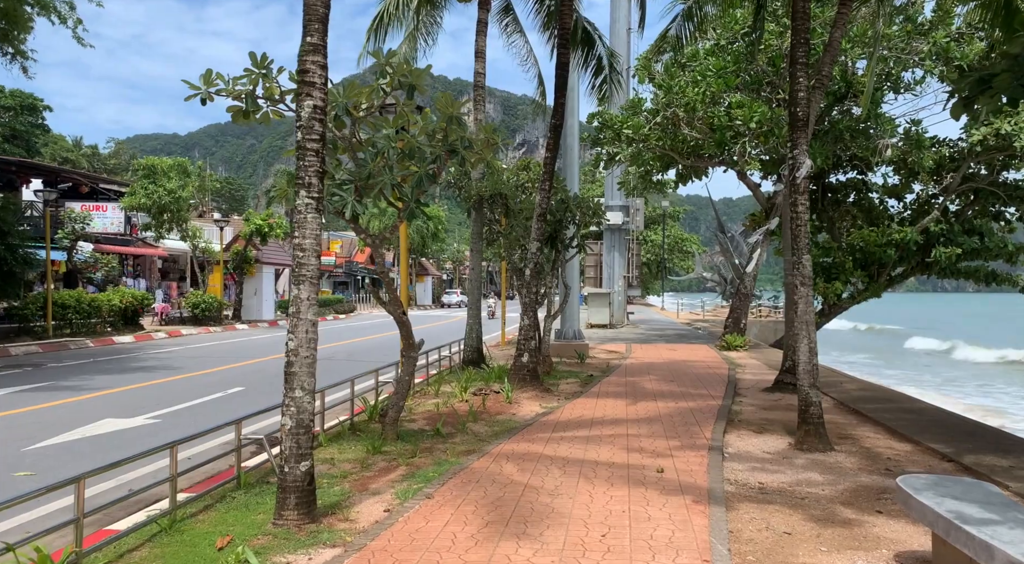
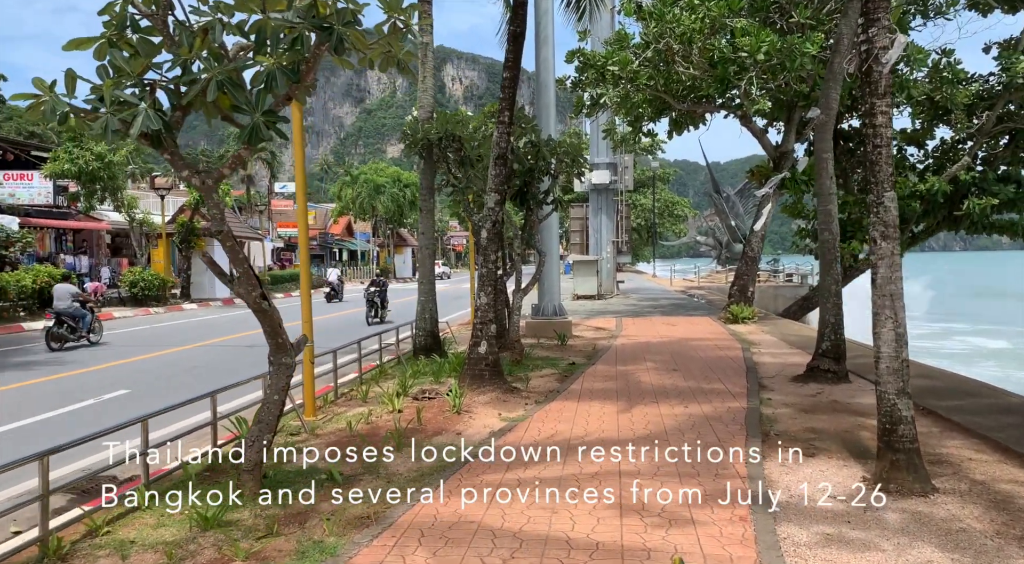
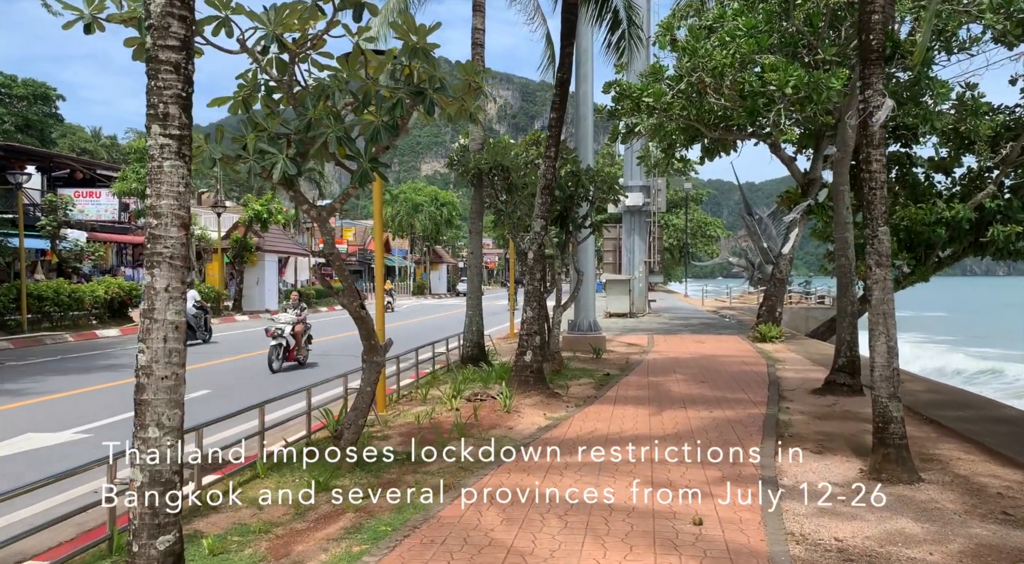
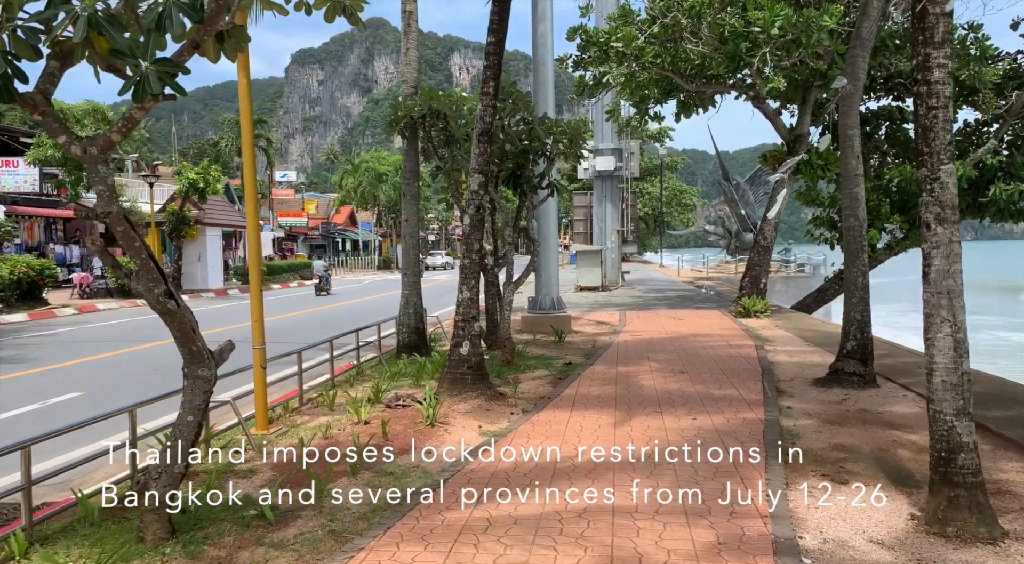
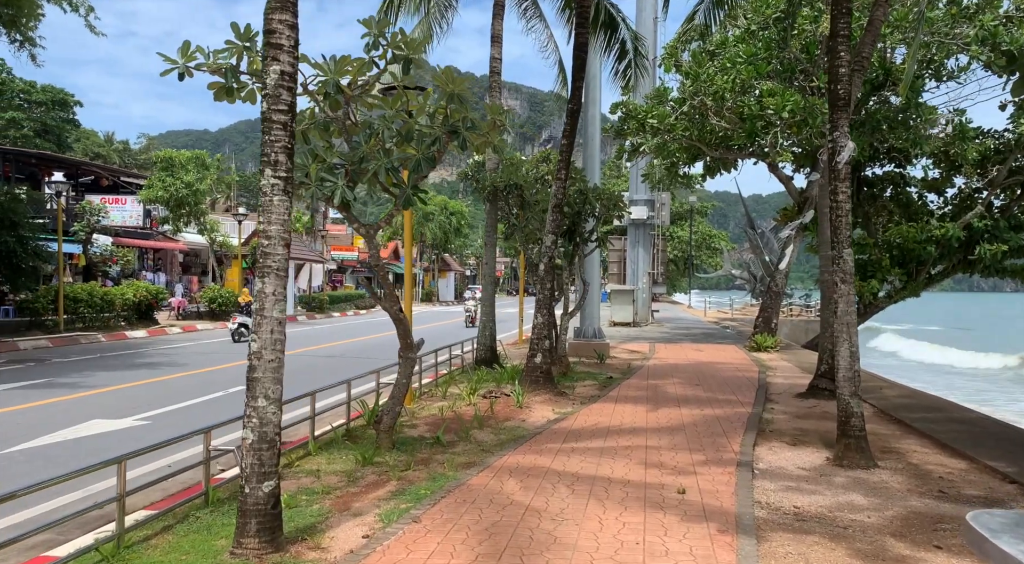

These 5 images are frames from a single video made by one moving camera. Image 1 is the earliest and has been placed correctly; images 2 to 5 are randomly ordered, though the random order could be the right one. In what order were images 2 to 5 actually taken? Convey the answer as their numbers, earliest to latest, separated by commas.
5, 3, 2, 4
